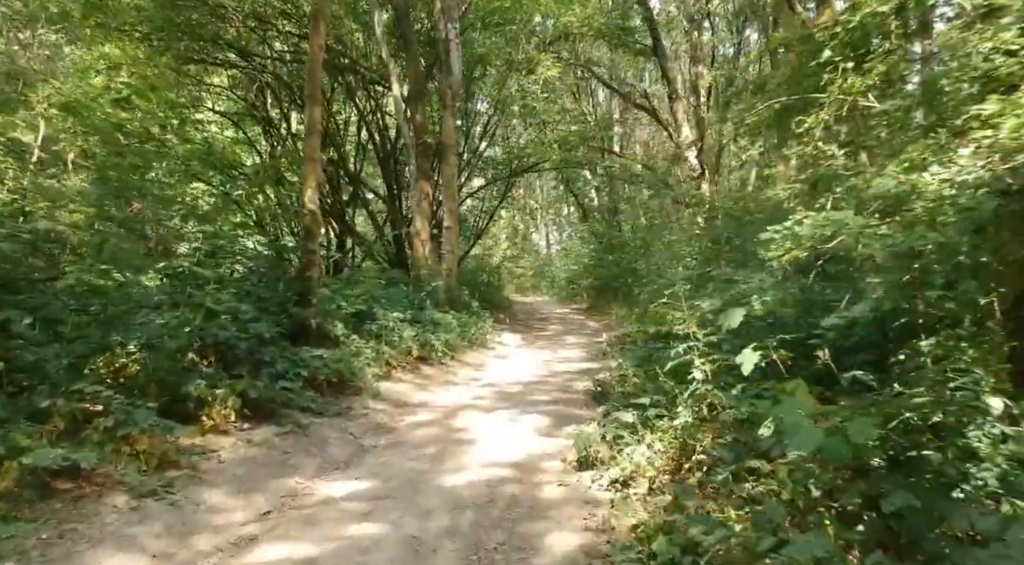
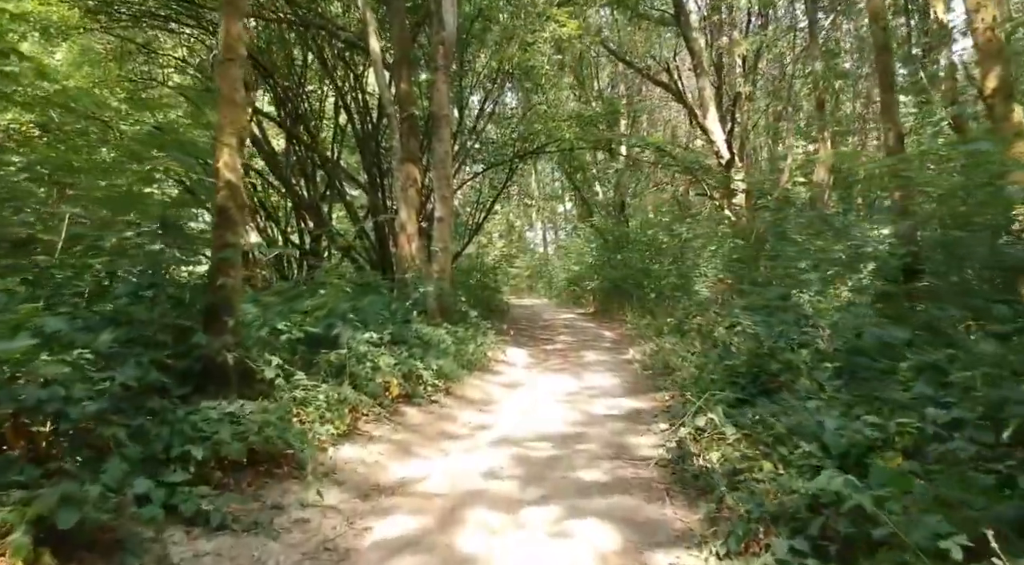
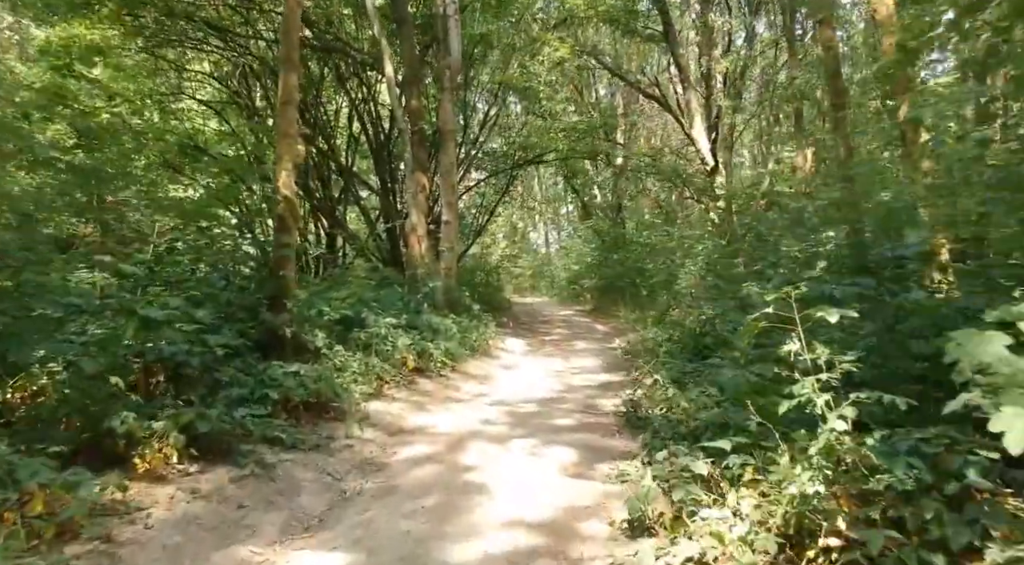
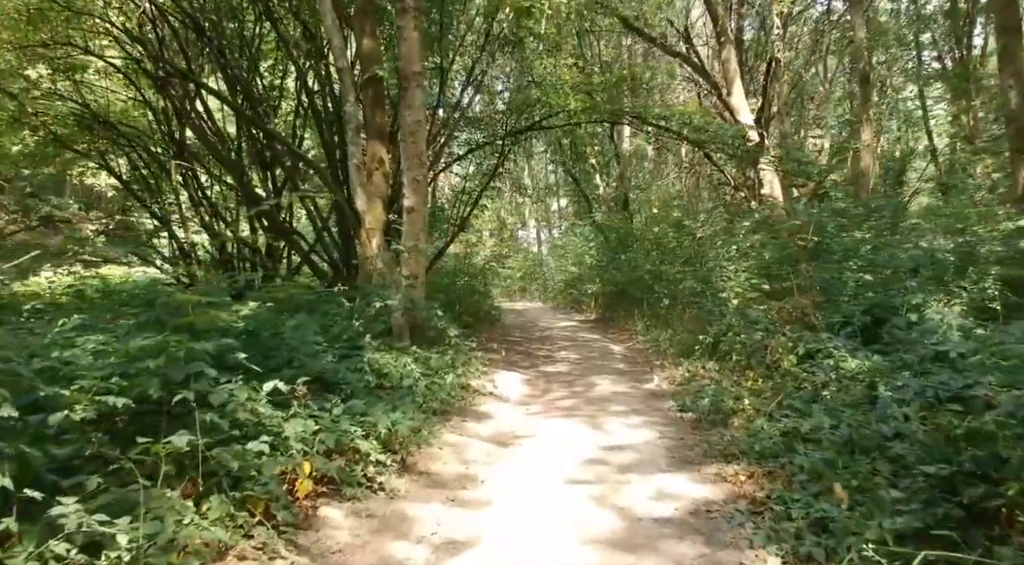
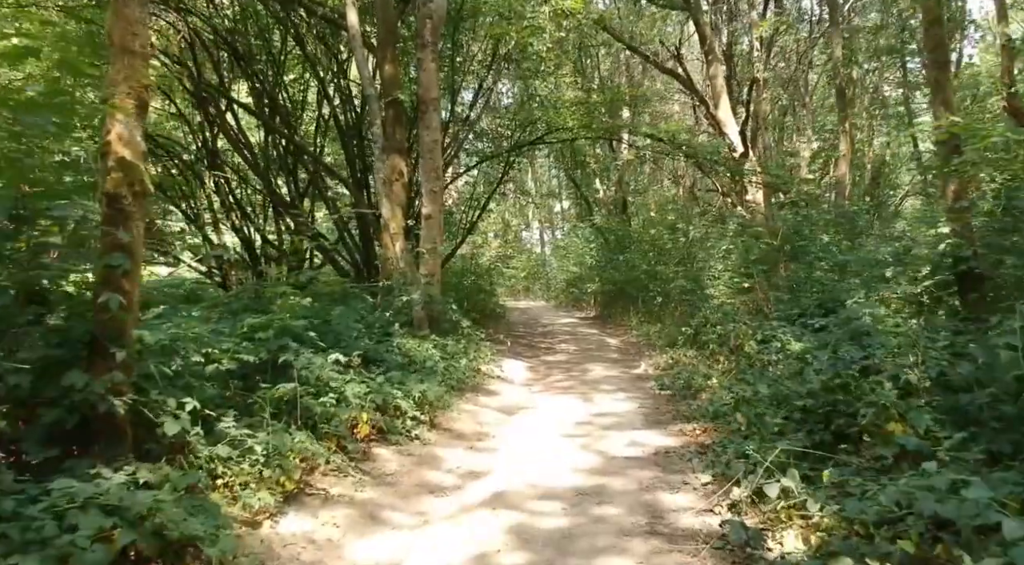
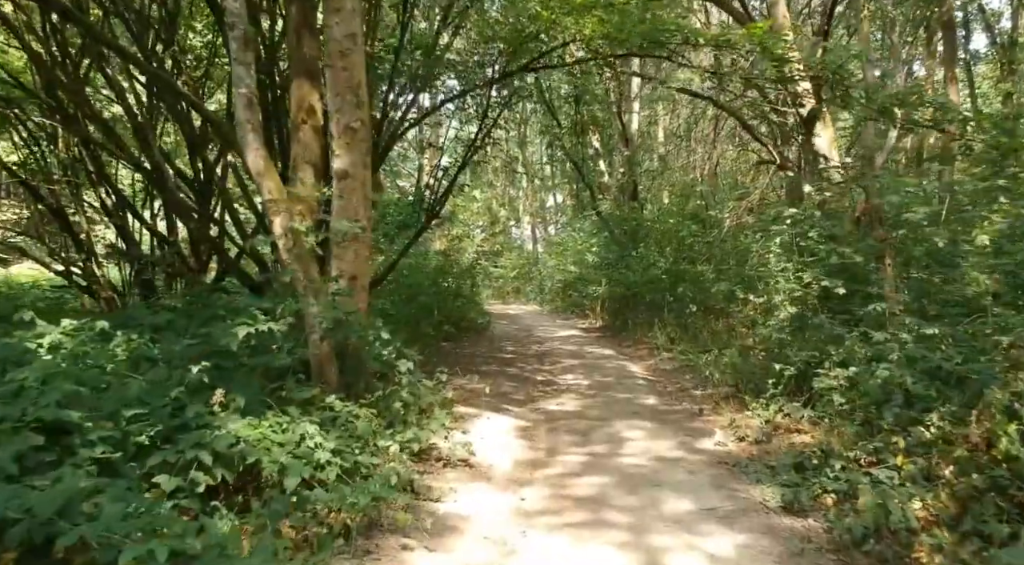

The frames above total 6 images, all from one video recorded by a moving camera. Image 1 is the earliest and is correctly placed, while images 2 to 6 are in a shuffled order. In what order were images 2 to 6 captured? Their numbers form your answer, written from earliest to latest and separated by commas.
3, 2, 5, 4, 6
